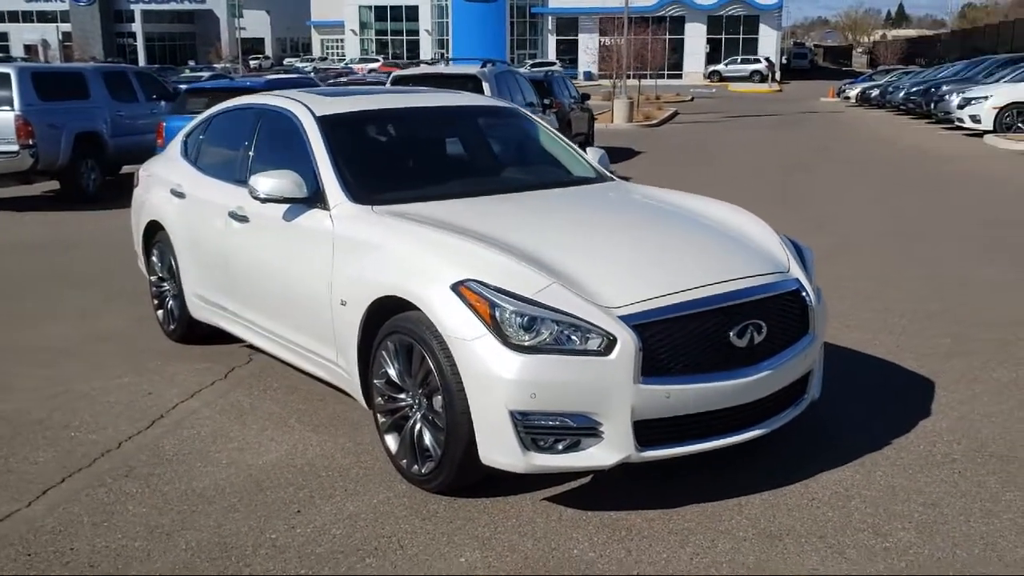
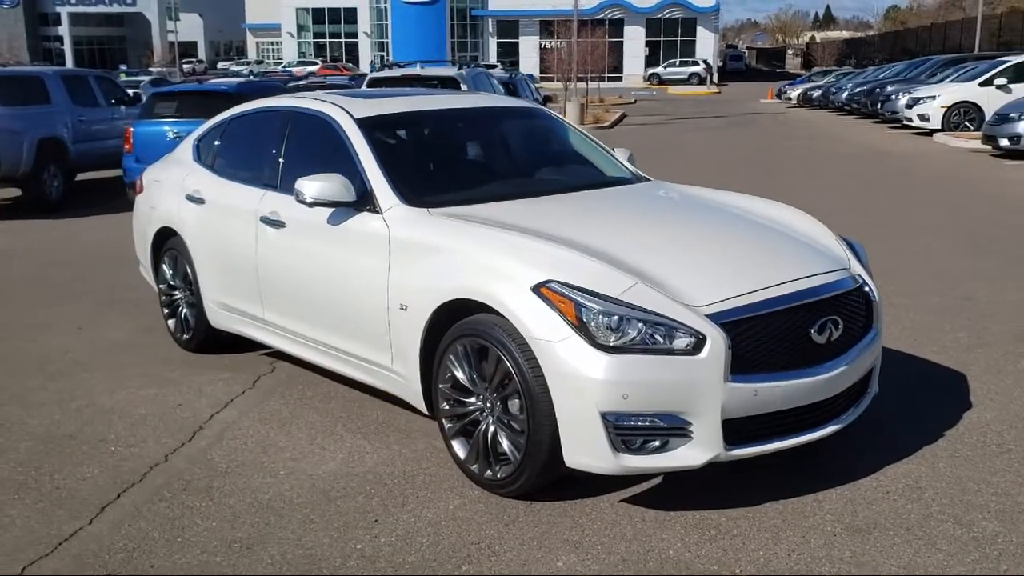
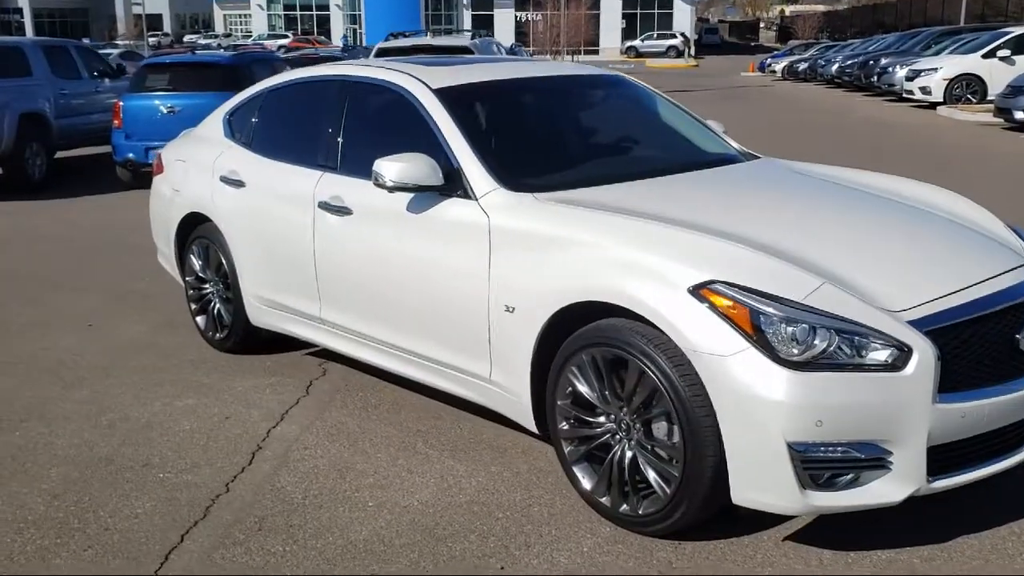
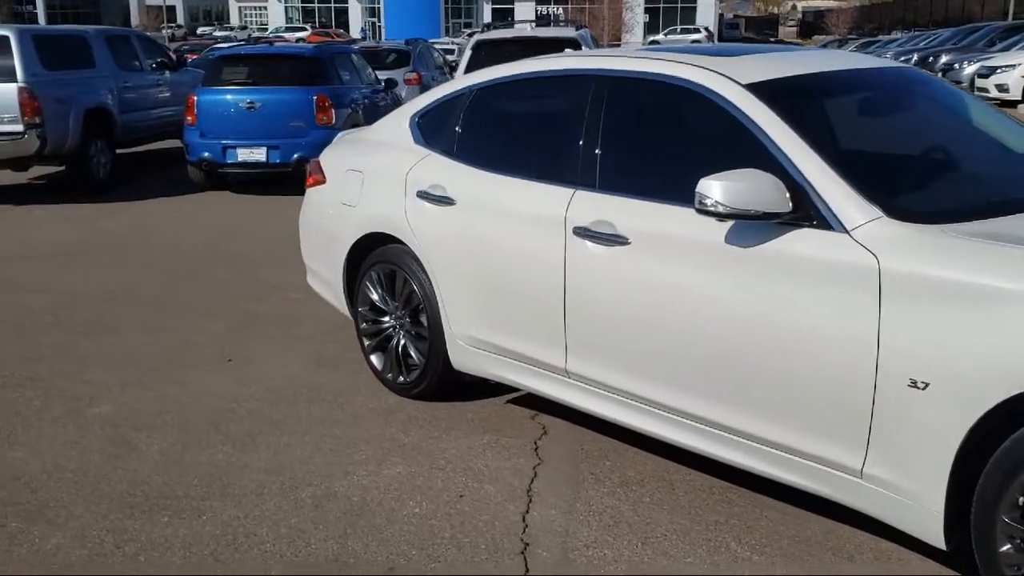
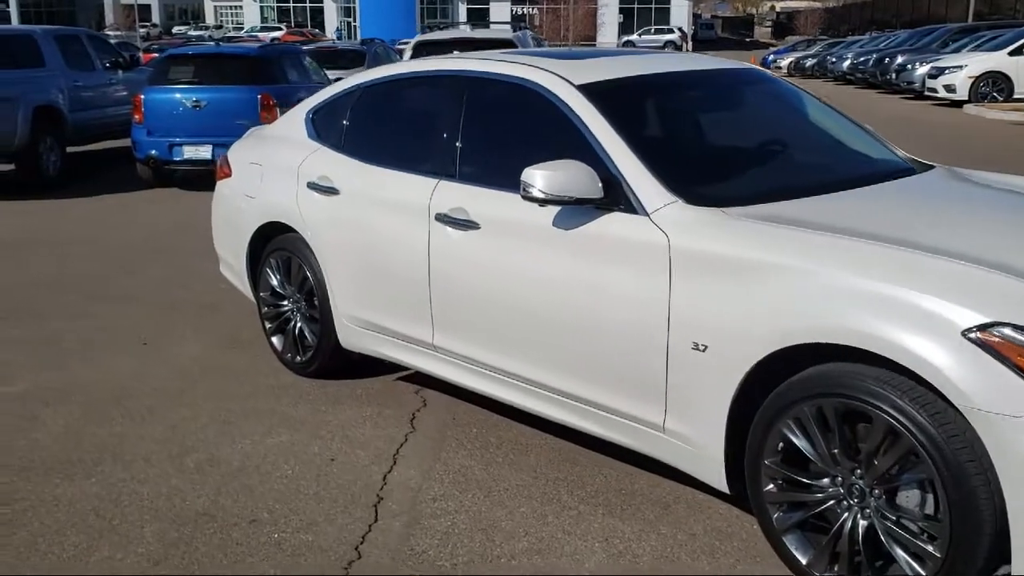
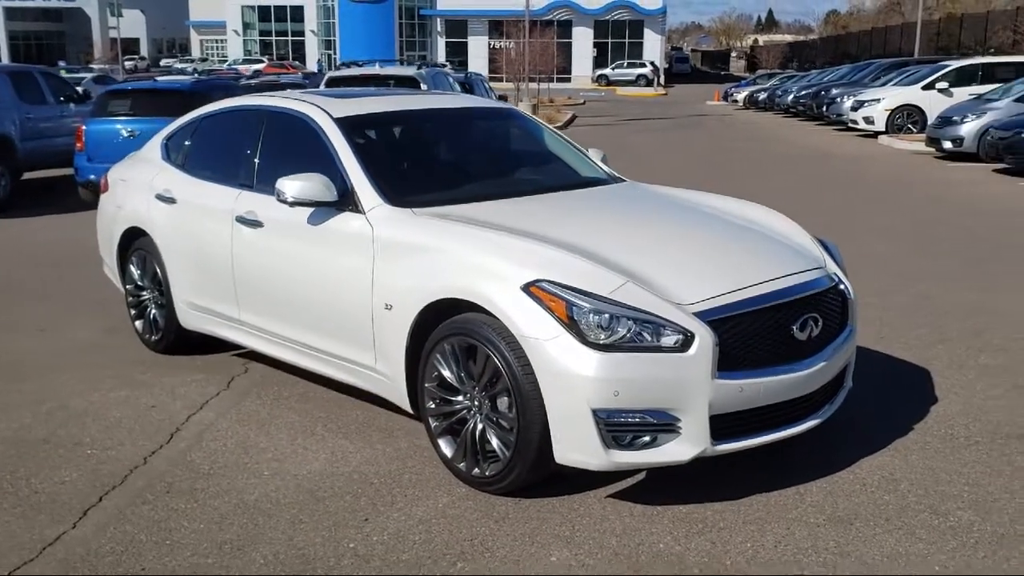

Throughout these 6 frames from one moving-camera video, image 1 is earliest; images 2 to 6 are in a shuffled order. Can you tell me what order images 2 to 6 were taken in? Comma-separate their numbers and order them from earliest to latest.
2, 6, 3, 5, 4
